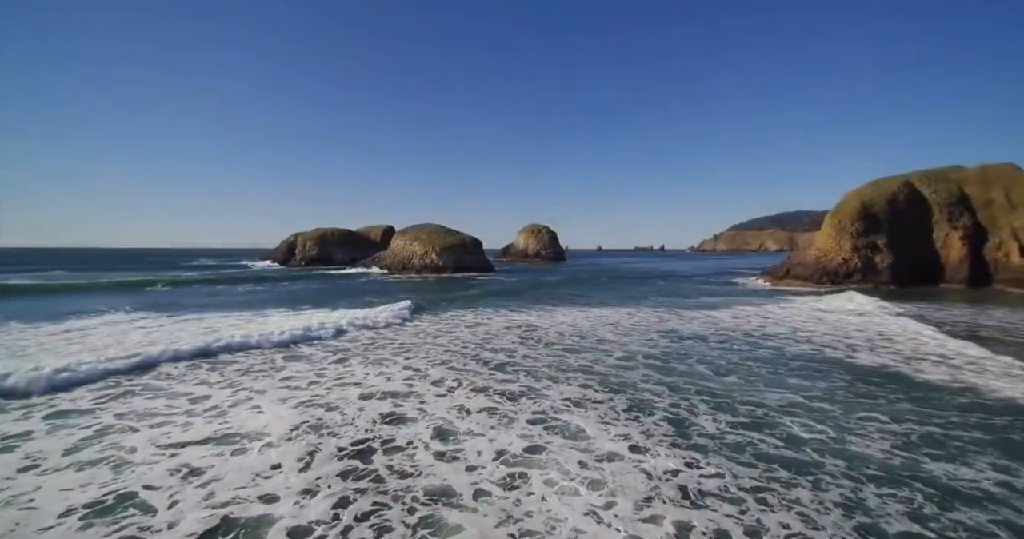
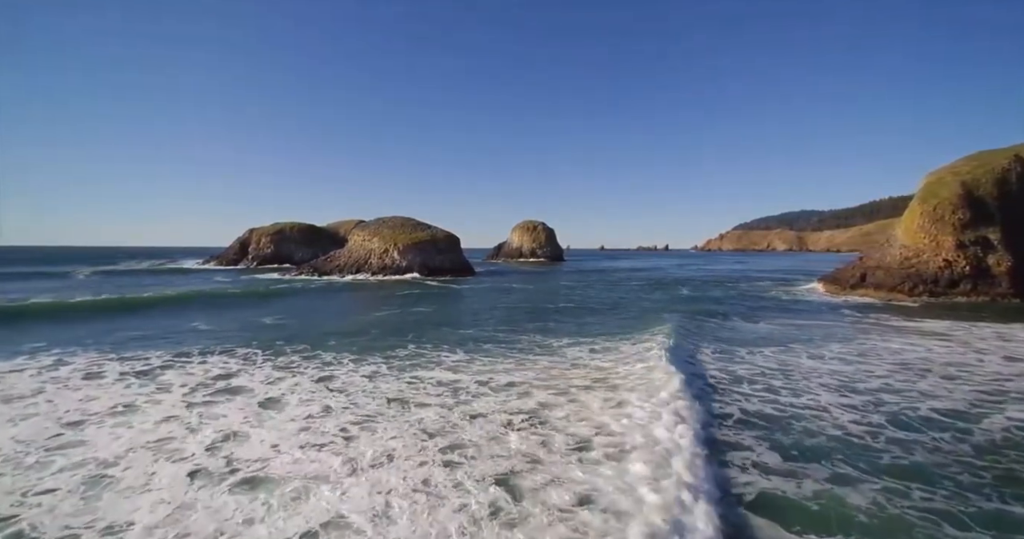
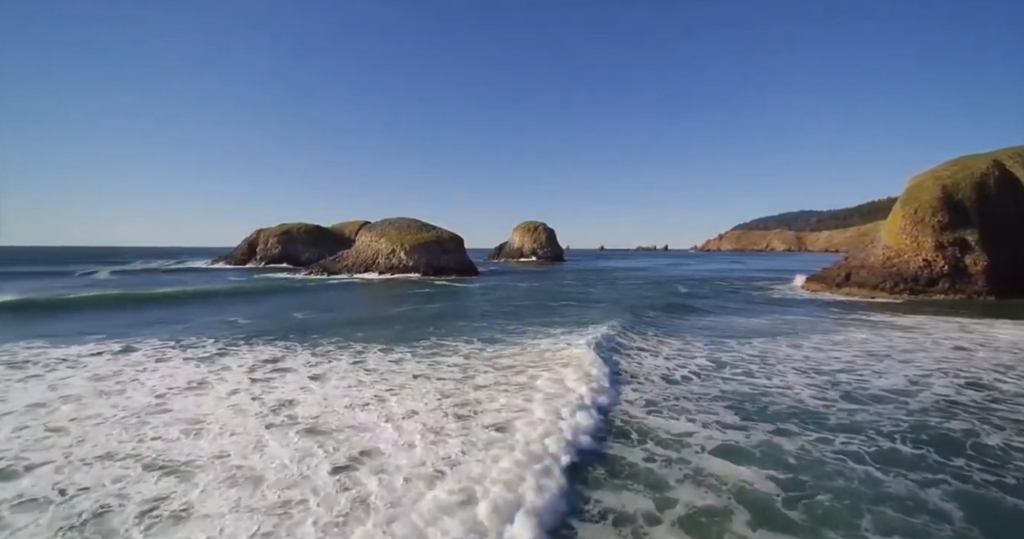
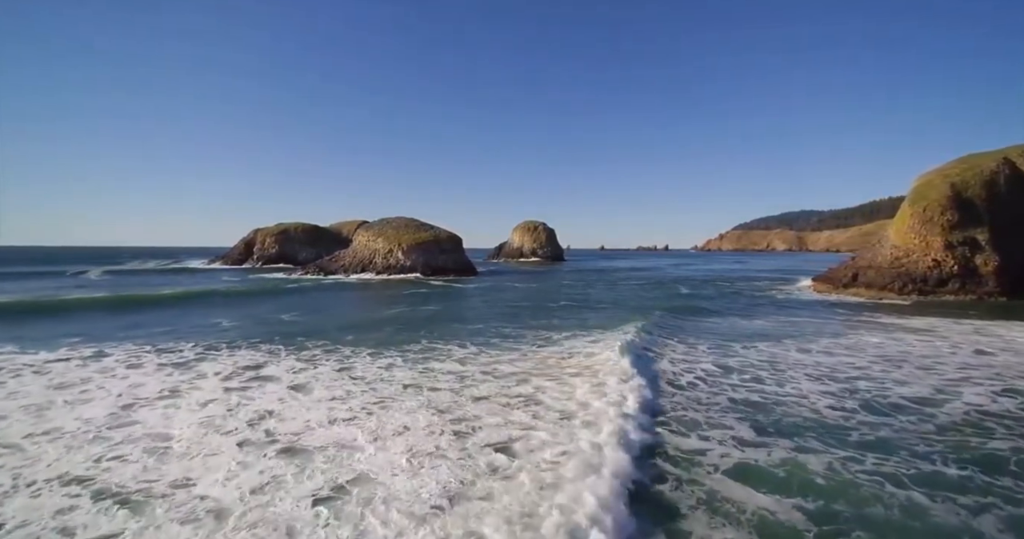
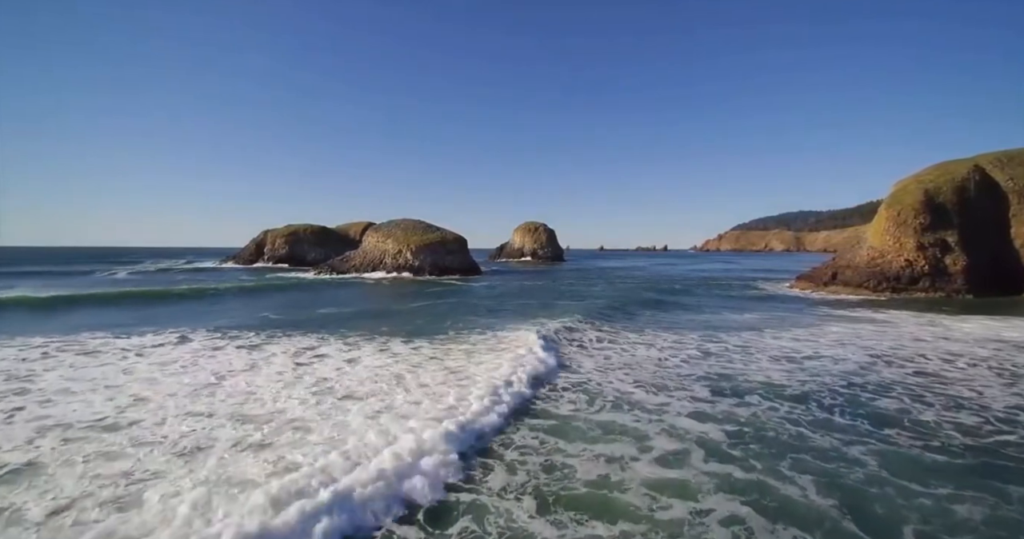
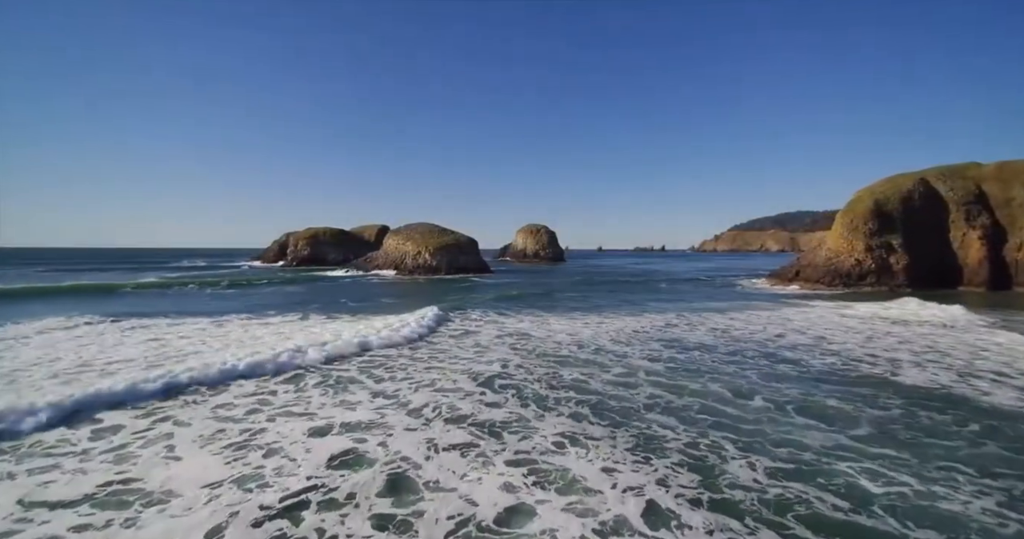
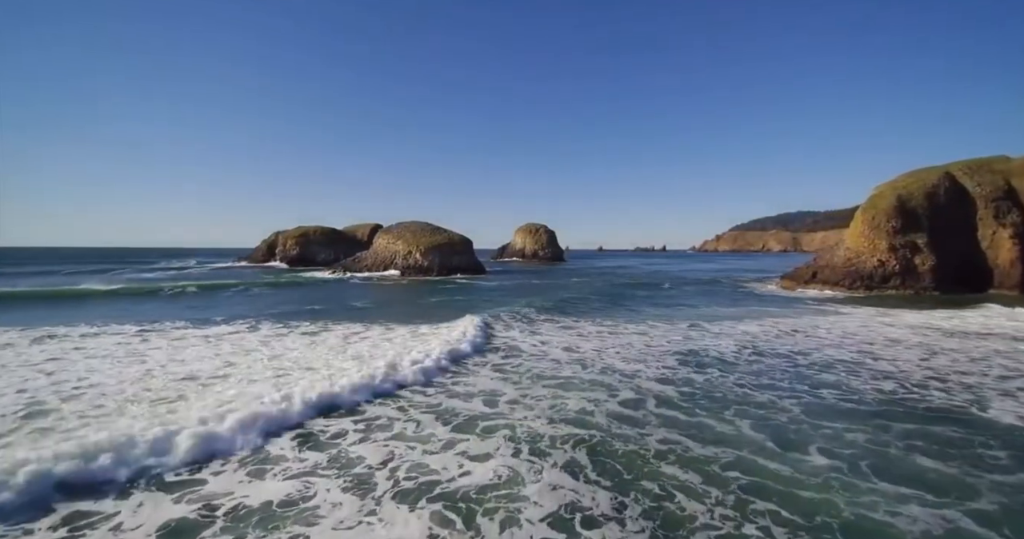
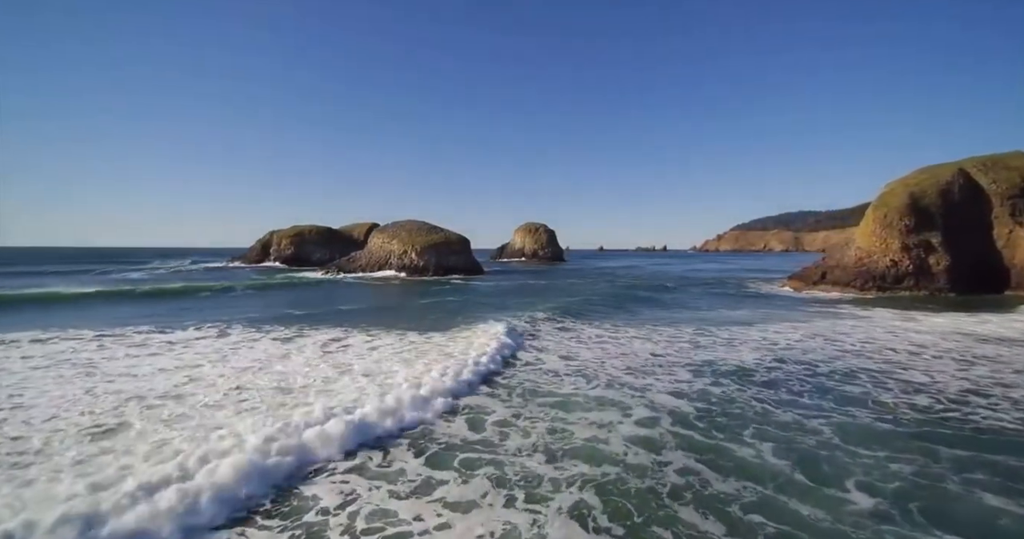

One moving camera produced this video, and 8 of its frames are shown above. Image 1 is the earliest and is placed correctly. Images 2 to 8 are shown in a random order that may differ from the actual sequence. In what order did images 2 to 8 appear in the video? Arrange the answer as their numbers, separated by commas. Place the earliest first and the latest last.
6, 7, 8, 5, 3, 4, 2
